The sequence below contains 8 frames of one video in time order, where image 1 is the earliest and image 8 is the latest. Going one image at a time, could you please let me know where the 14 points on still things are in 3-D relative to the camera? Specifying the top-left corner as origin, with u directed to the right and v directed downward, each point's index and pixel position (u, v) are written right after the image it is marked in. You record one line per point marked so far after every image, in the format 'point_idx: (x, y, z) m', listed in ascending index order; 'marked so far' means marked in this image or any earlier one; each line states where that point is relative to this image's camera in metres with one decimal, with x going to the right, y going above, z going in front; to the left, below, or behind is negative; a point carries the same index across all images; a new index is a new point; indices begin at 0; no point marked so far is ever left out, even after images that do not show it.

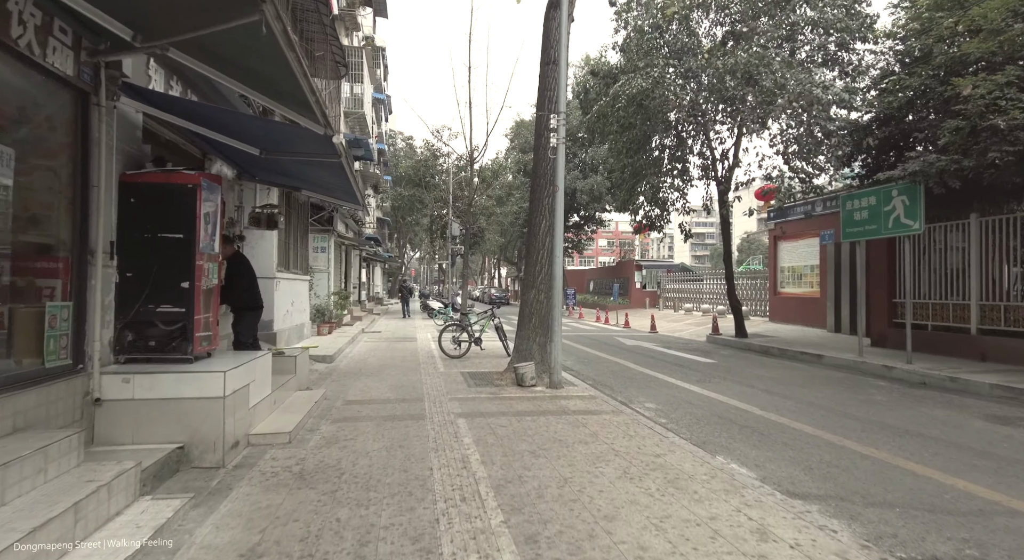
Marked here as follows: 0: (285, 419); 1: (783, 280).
0: (-2.4, -1.5, +5.5) m
1: (+10.5, 0.0, +20.0) m
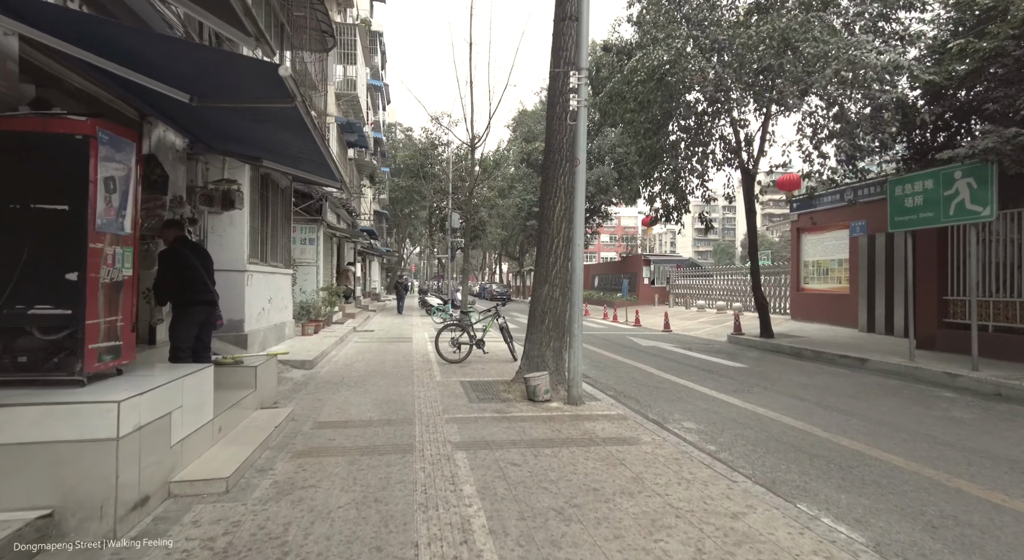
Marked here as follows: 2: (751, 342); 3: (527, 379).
0: (-2.3, -1.4, +4.1) m
1: (+10.7, +0.2, +18.7) m
2: (+6.9, -1.8, +14.6) m
3: (+0.2, -1.3, +6.7) m
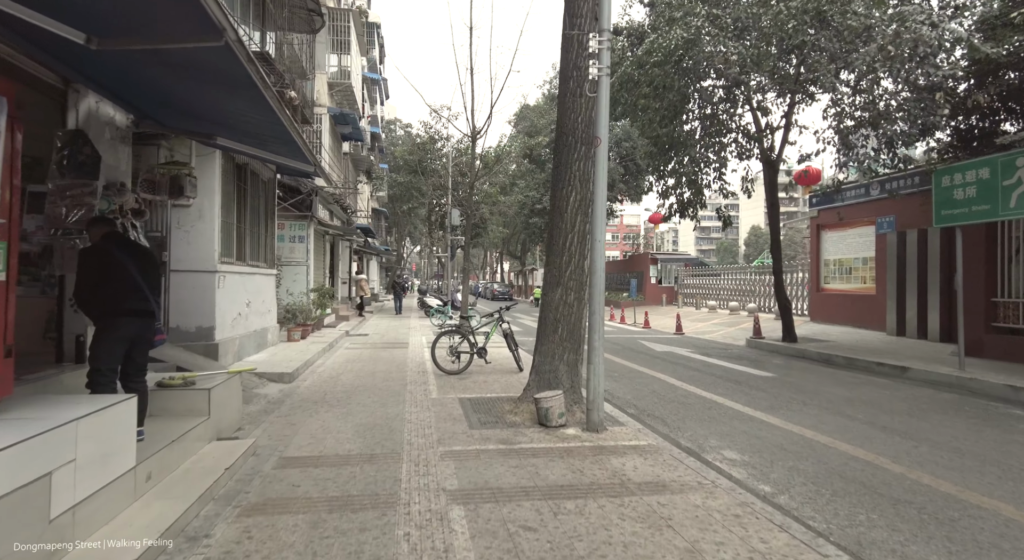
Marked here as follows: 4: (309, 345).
0: (-2.2, -1.4, +3.1) m
1: (+10.8, +0.2, +17.7) m
2: (+7.0, -1.8, +13.6) m
3: (+0.3, -1.3, +5.7) m
4: (-4.5, -1.4, +11.3) m
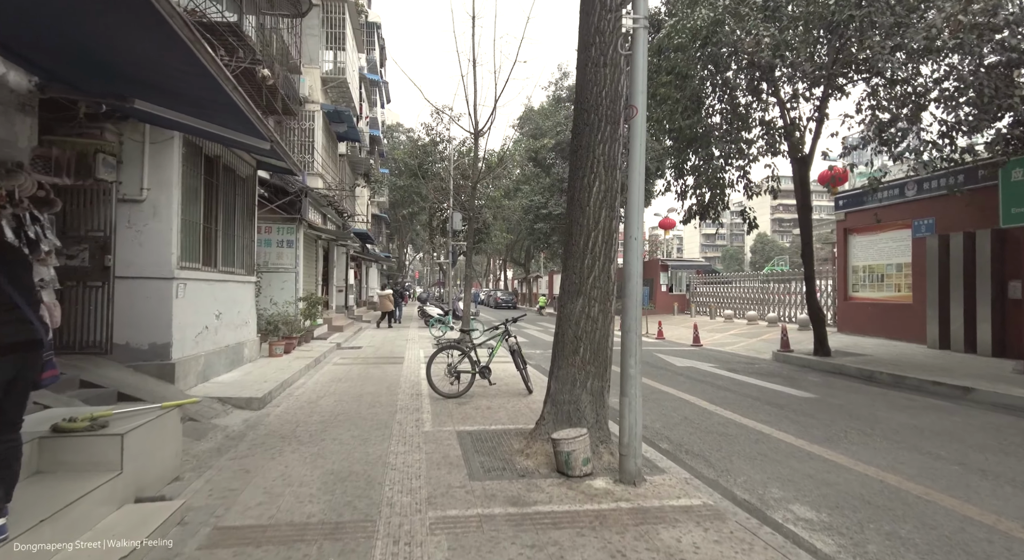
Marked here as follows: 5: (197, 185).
0: (-2.1, -1.5, +1.9) m
1: (+10.9, -0.1, +16.4) m
2: (+7.1, -2.0, +12.4) m
3: (+0.4, -1.4, +4.5) m
4: (-4.3, -1.6, +10.1) m
5: (-4.6, +1.4, +7.5) m
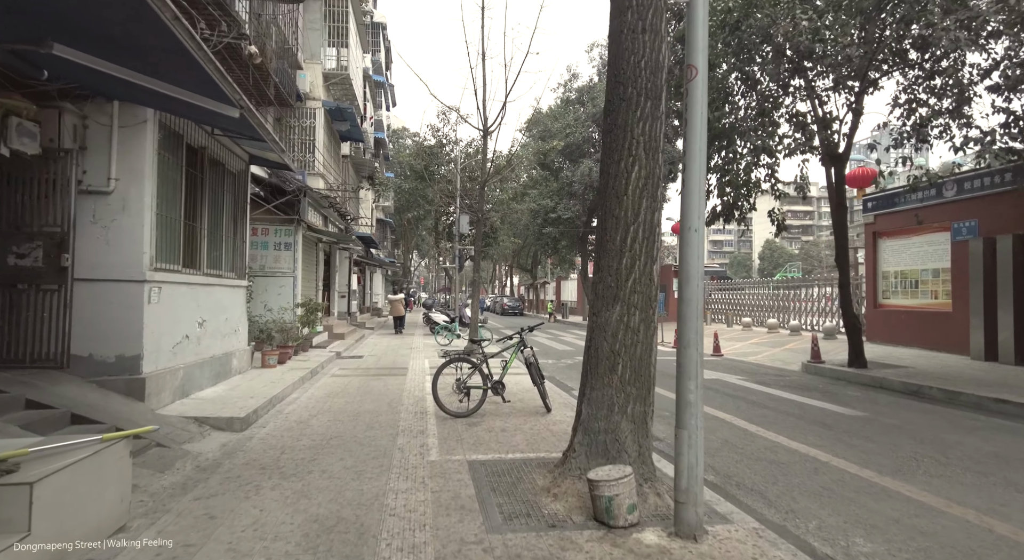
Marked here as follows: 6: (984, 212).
0: (-1.9, -1.5, +1.1) m
1: (+11.3, -0.3, +15.5) m
2: (+7.4, -2.1, +11.4) m
3: (+0.6, -1.4, +3.6) m
4: (-4.1, -1.7, +9.3) m
5: (-4.4, +1.3, +6.7) m
6: (+11.3, +1.6, +12.3) m
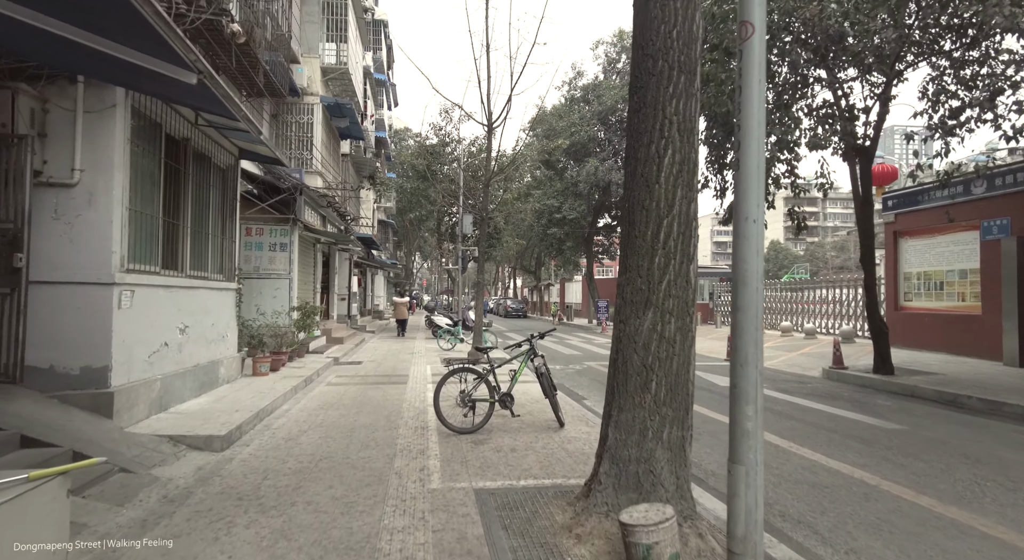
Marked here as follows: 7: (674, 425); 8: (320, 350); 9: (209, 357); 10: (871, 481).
0: (-1.9, -1.5, +0.5) m
1: (+11.4, -0.3, +14.8) m
2: (+7.5, -2.2, +10.8) m
3: (+0.7, -1.4, +3.0) m
4: (-4.0, -1.7, +8.7) m
5: (-4.2, +1.3, +6.1) m
6: (+11.4, +1.6, +11.6) m
7: (+1.1, -1.0, +3.5) m
8: (-4.8, -1.8, +12.9) m
9: (-4.4, -1.1, +7.6) m
10: (+3.6, -2.0, +5.2) m
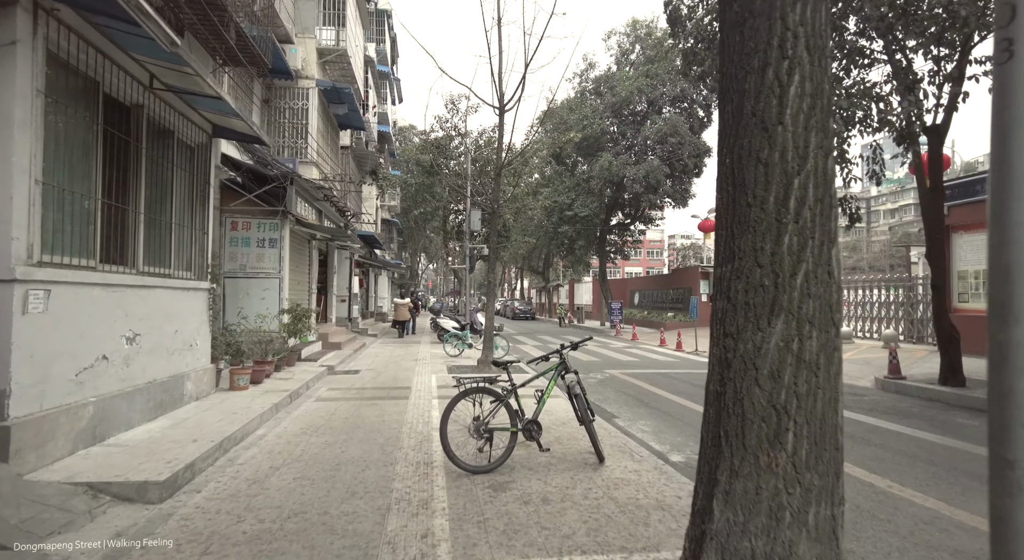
0: (-1.7, -1.4, -0.8) m
1: (+11.8, -0.3, +13.4) m
2: (+7.8, -2.1, +9.4) m
3: (+0.9, -1.4, +1.7) m
4: (-3.7, -1.7, +7.5) m
5: (-4.0, +1.3, +4.9) m
6: (+11.7, +1.6, +10.2) m
7: (+1.3, -0.9, +2.2) m
8: (-4.5, -1.7, +11.7) m
9: (-4.2, -1.1, +6.3) m
10: (+3.9, -2.0, +3.9) m
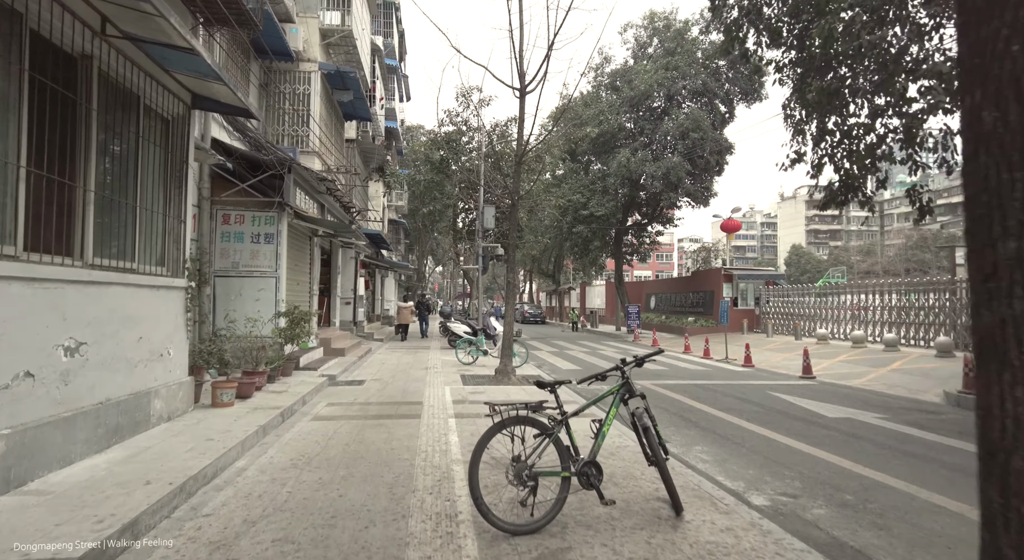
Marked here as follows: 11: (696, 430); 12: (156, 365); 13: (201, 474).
0: (-1.4, -1.3, -2.0) m
1: (+12.2, -0.3, +12.0) m
2: (+8.2, -2.1, +8.1) m
3: (+1.2, -1.3, +0.5) m
4: (-3.3, -1.7, +6.3) m
5: (-3.6, +1.4, +3.7) m
6: (+12.2, +1.6, +8.9) m
7: (+1.7, -0.9, +1.0) m
8: (-4.0, -1.7, +10.5) m
9: (-3.8, -1.1, +5.1) m
10: (+4.3, -2.0, +2.6) m
11: (+2.6, -2.2, +7.4) m
12: (-3.8, -0.9, +5.5) m
13: (-2.6, -1.6, +4.2) m
